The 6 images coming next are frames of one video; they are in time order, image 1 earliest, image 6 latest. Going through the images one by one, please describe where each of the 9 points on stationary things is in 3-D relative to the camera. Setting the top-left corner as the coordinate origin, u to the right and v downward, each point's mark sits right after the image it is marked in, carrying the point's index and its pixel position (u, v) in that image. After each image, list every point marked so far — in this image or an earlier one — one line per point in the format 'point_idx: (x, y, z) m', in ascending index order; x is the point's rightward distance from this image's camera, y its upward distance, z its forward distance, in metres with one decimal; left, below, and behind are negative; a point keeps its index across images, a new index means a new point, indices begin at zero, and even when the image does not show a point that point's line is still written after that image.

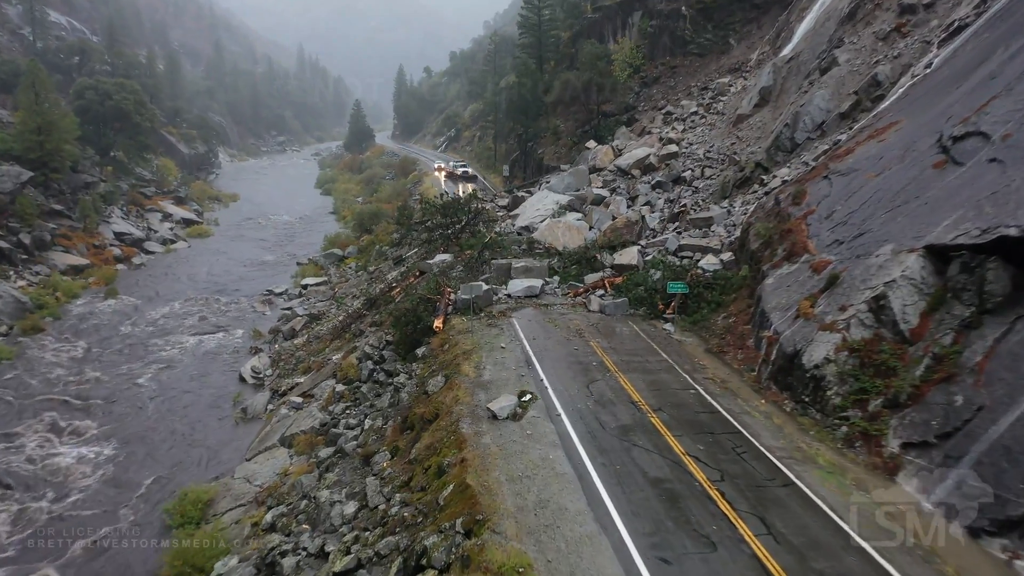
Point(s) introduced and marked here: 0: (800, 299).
0: (+4.7, -0.2, +15.1) m
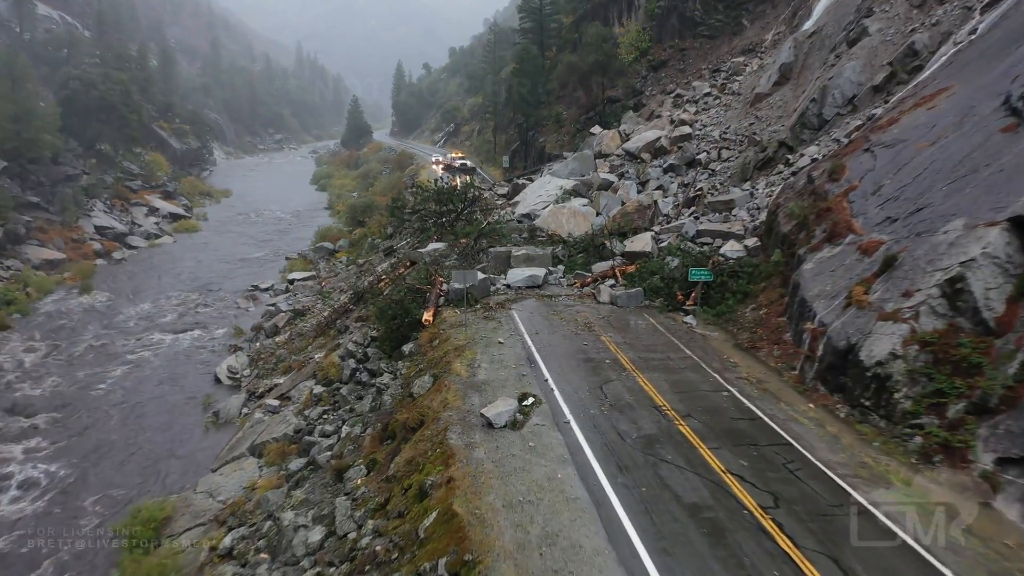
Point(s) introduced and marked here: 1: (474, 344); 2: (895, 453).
0: (+4.7, 0.0, +12.9) m
1: (-0.6, -0.9, +14.5) m
2: (+4.1, -1.8, +10.0) m
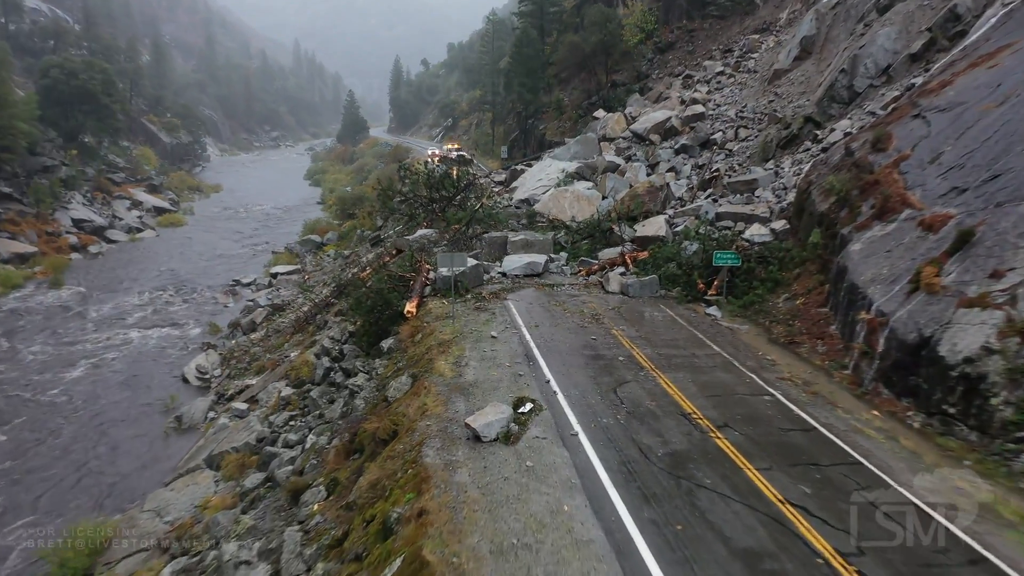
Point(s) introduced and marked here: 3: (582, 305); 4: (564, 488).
0: (+4.6, +0.2, +10.7) m
1: (-0.7, -0.7, +12.3) m
2: (+4.0, -1.5, +7.7) m
3: (+1.1, -0.3, +14.3) m
4: (+0.4, -1.6, +7.4) m
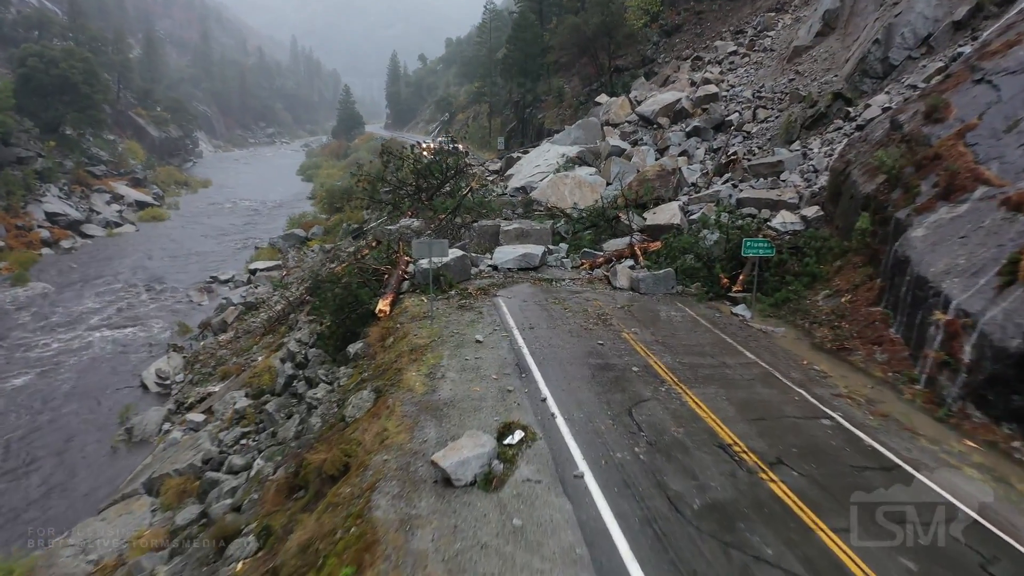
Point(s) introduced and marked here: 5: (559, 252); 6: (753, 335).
0: (+4.5, +0.3, +8.5) m
1: (-0.8, -0.6, +10.1) m
2: (+3.9, -1.5, +5.6) m
3: (+0.9, -0.2, +12.1) m
4: (+0.3, -1.5, +5.2) m
5: (+0.8, +0.6, +15.7) m
6: (+2.8, -0.5, +10.7) m
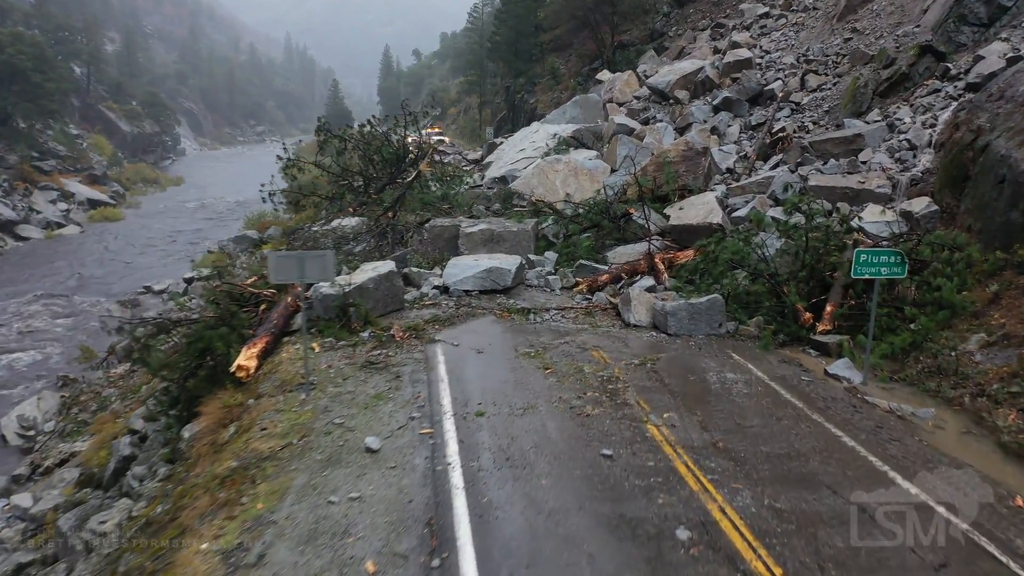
0: (+4.1, 0.0, +3.7) m
1: (-1.2, -0.9, +5.3) m
2: (+3.5, -1.8, +0.7) m
3: (+0.5, -0.5, +7.3) m
4: (-0.1, -1.8, +0.3) m
5: (+0.4, +0.3, +10.9) m
6: (+2.3, -0.9, +5.9) m
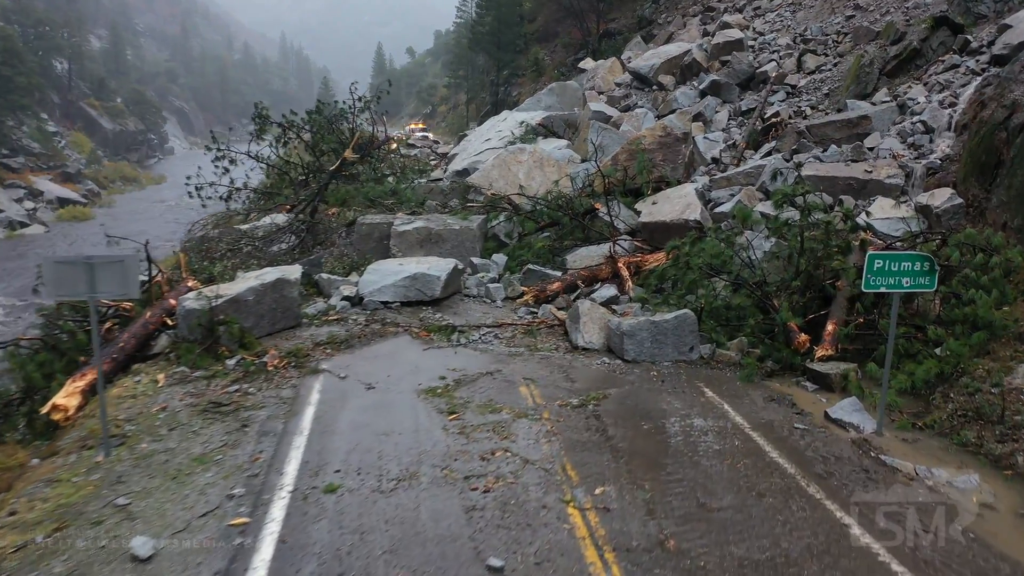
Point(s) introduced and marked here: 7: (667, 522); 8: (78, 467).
0: (+3.5, -0.1, +1.9) m
1: (-1.8, -1.0, +3.5) m
2: (+2.9, -1.9, -1.0) m
3: (-0.1, -0.6, +5.5) m
4: (-0.7, -1.9, -1.4) m
5: (-0.2, +0.2, +9.1) m
6: (+1.8, -1.0, +4.1) m
7: (+0.6, -0.9, +3.9) m
8: (-2.0, -0.8, +4.5) m
